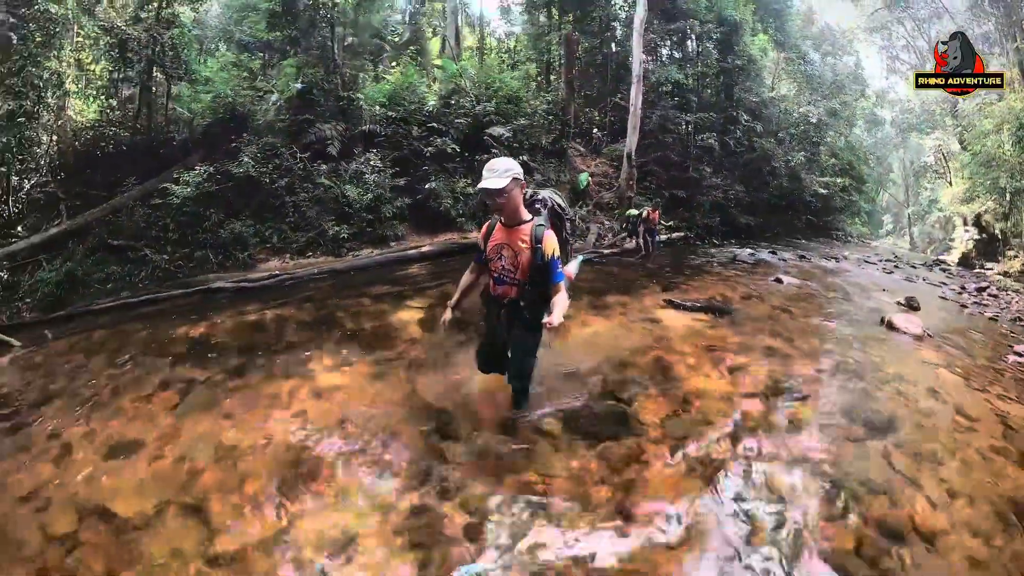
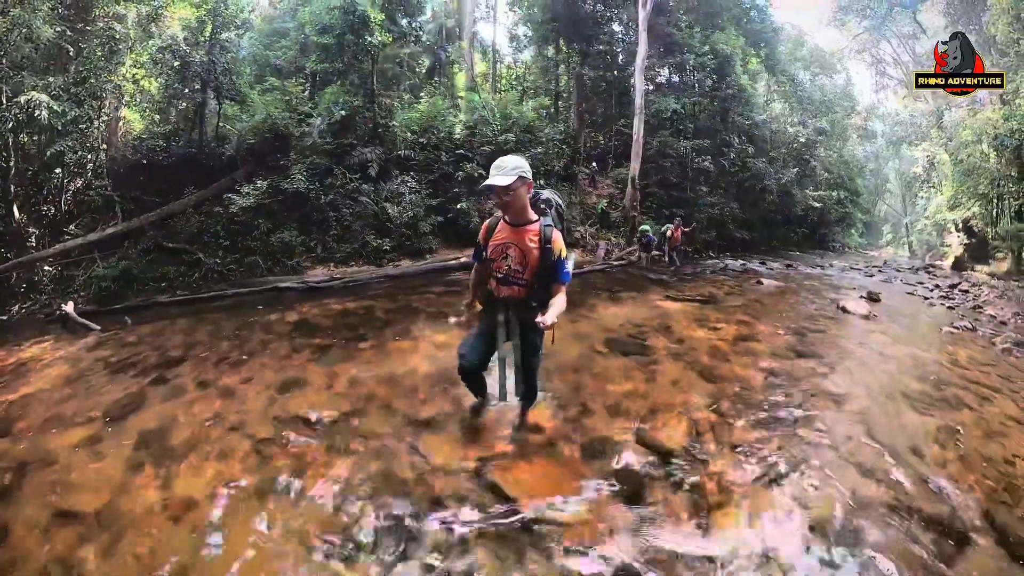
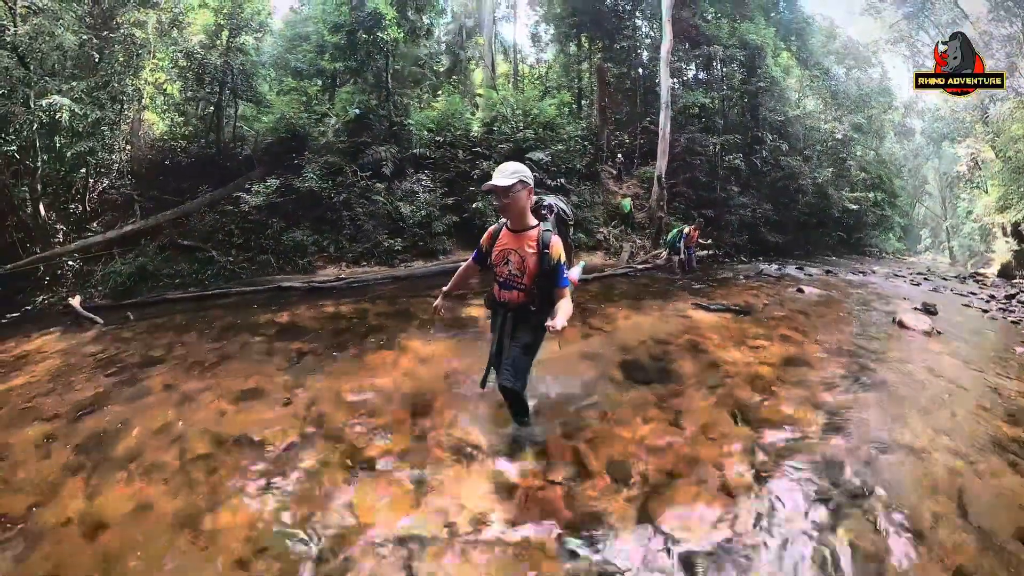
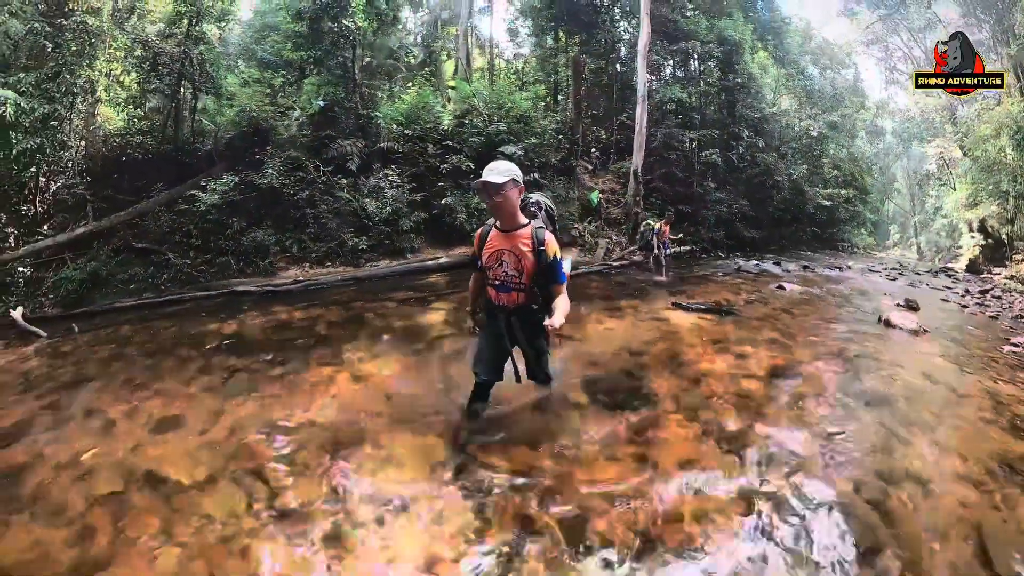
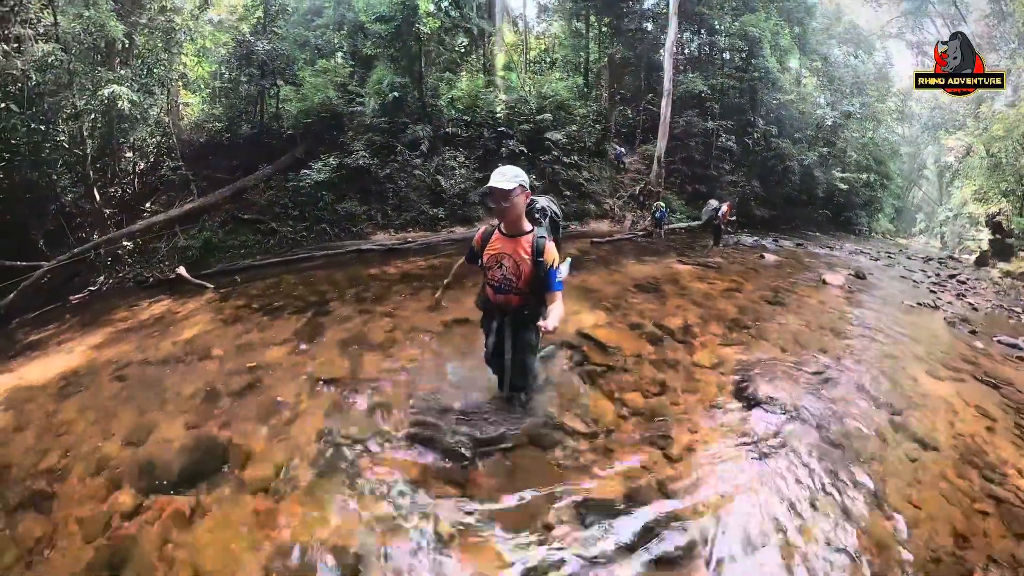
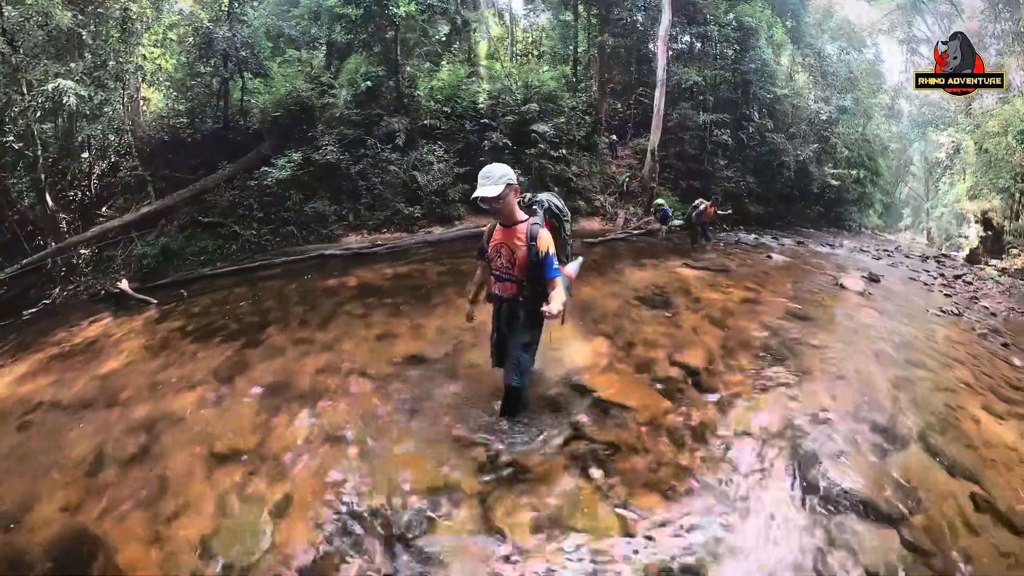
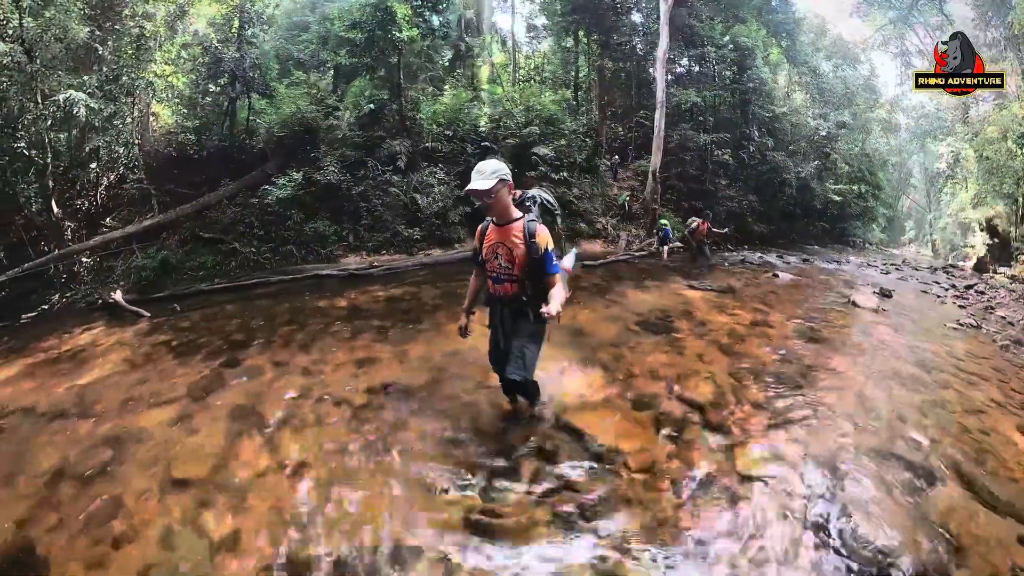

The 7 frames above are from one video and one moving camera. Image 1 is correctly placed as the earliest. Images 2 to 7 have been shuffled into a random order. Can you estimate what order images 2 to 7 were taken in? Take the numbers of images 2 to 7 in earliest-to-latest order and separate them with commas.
4, 3, 2, 7, 6, 5
